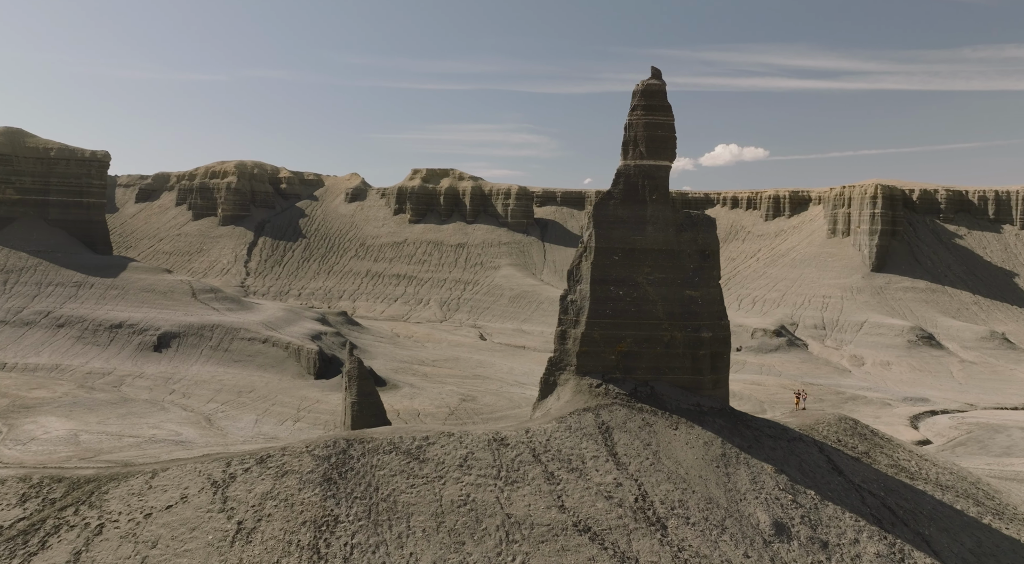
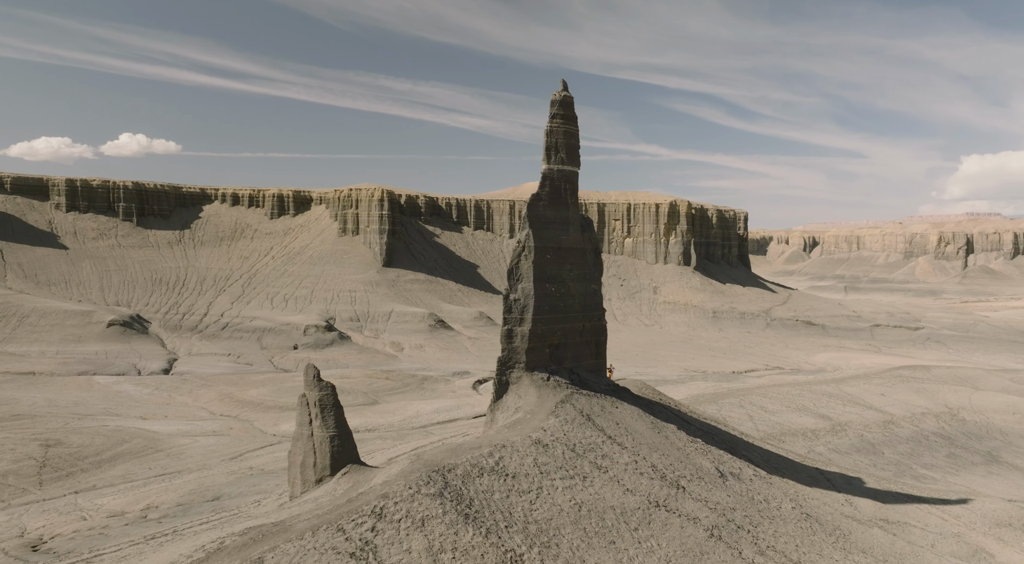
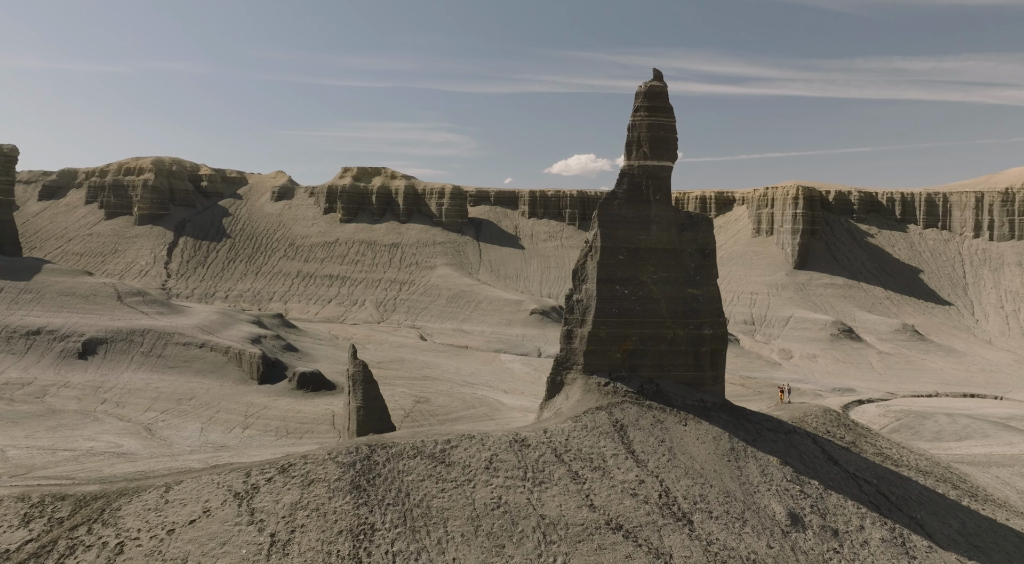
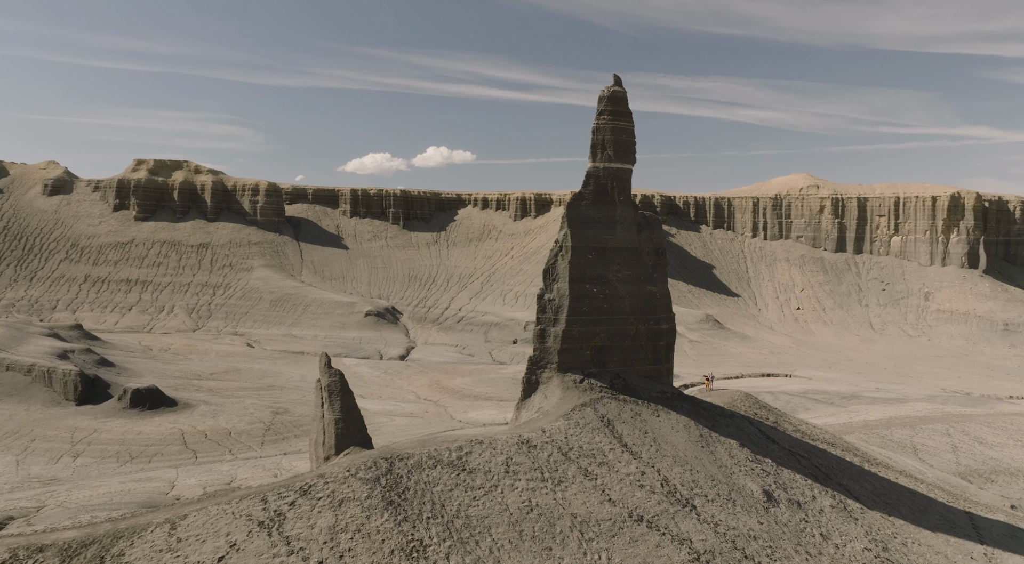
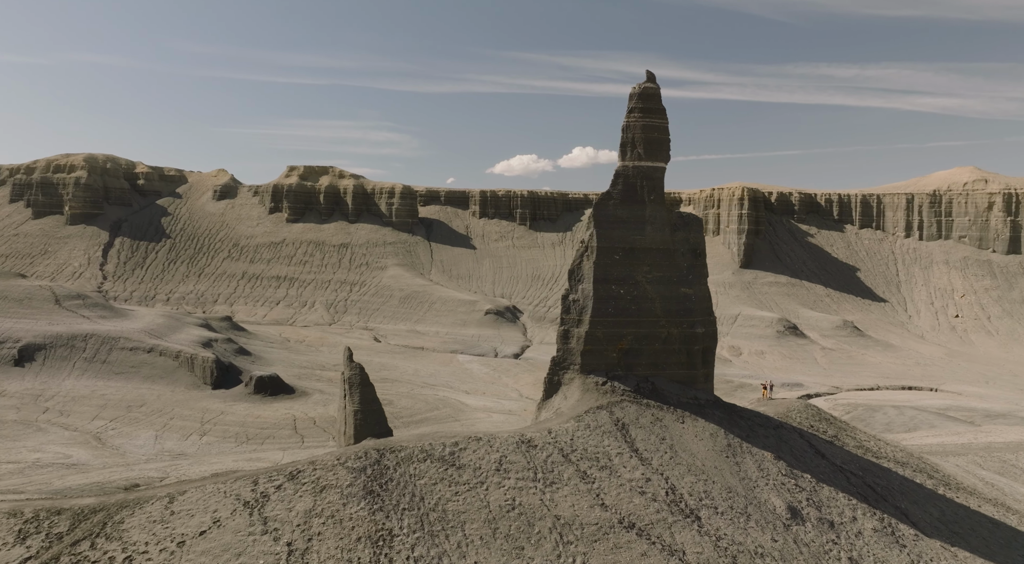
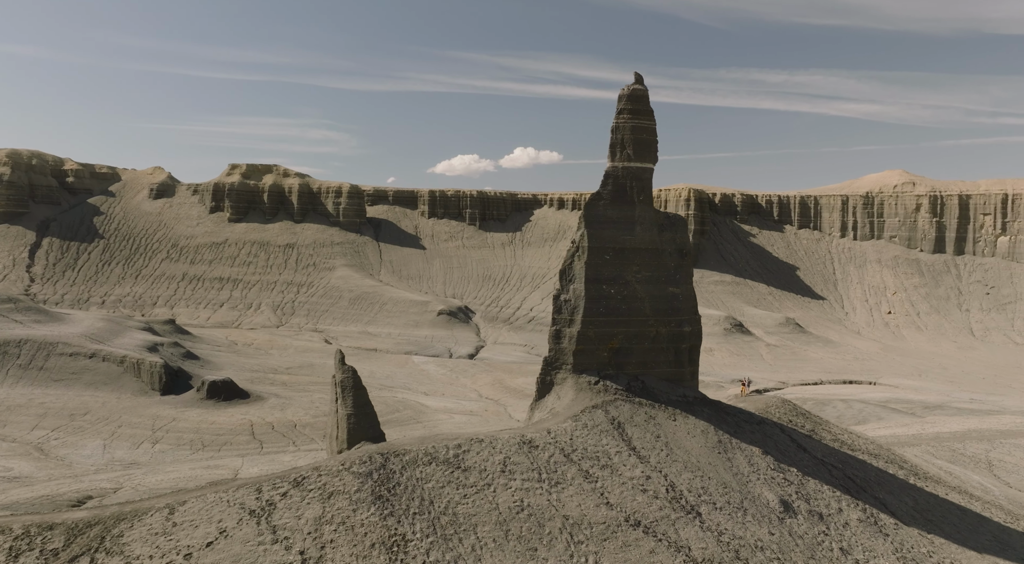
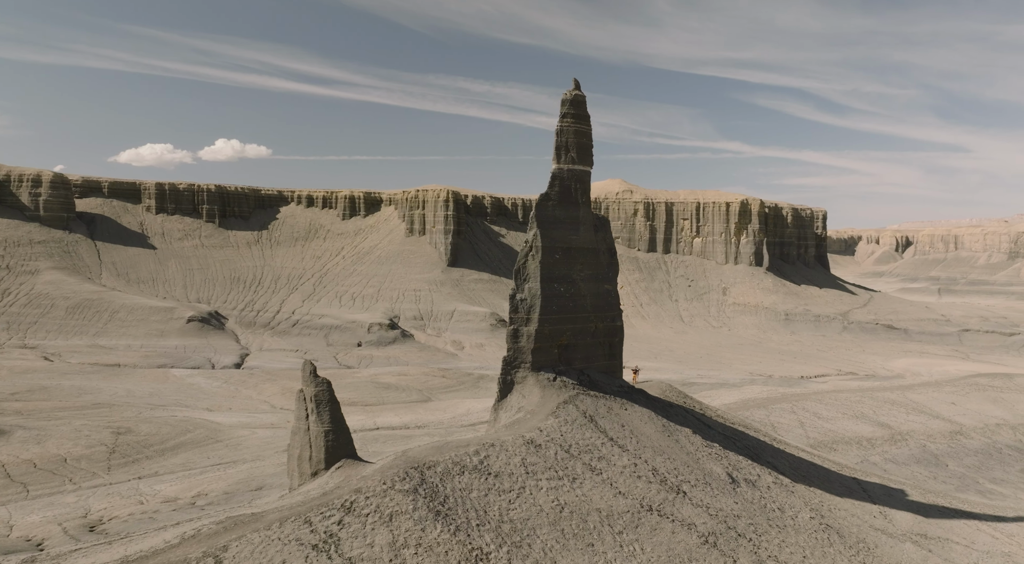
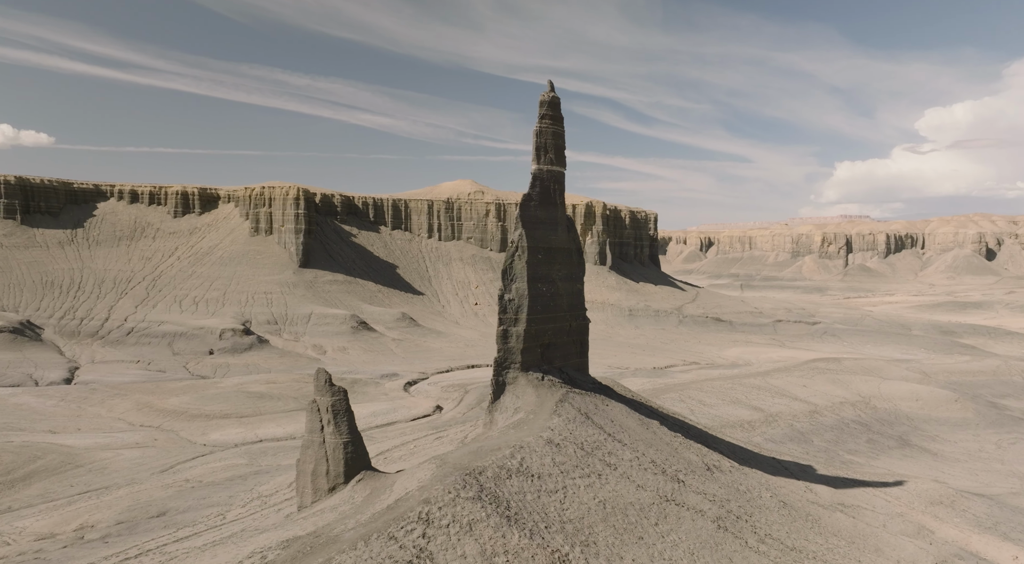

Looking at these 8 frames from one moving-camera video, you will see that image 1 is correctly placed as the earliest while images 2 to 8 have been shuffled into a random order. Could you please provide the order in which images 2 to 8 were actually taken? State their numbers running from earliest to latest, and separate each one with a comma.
3, 5, 6, 4, 7, 2, 8
